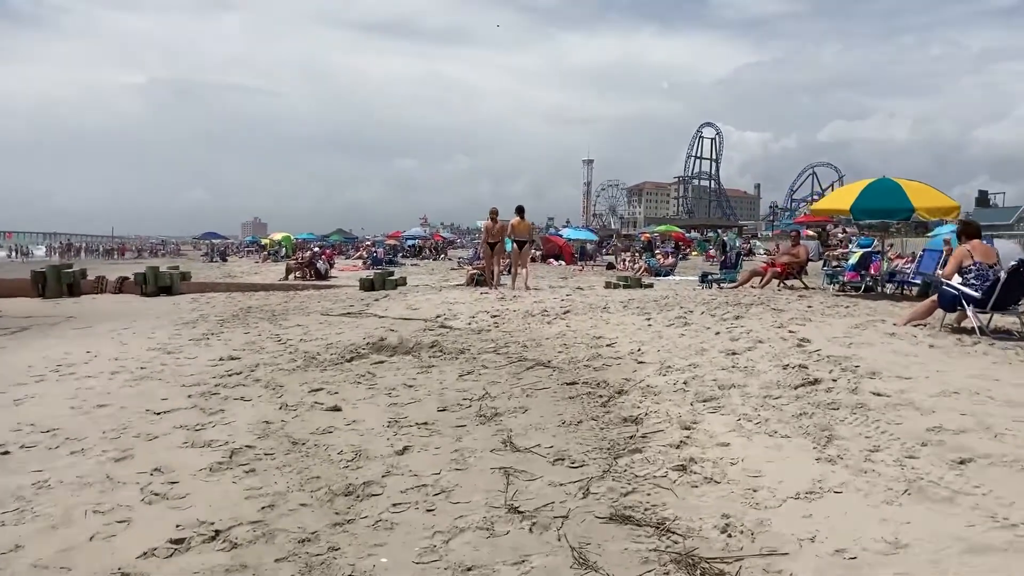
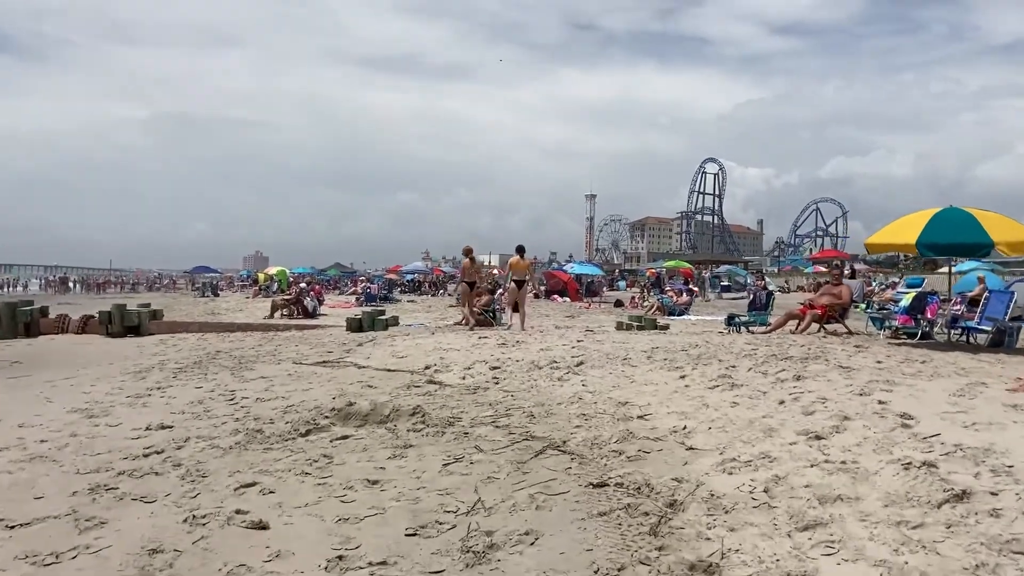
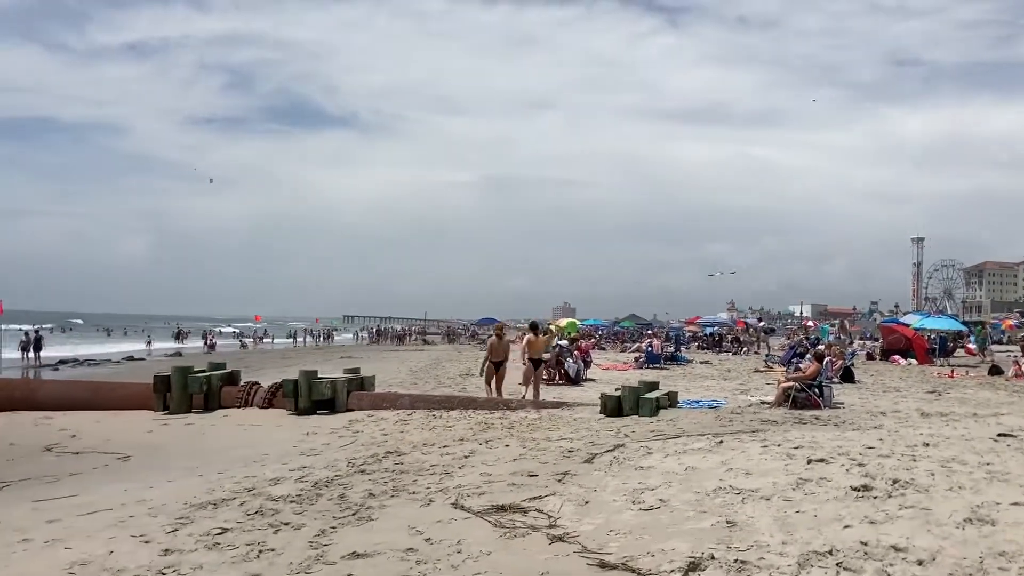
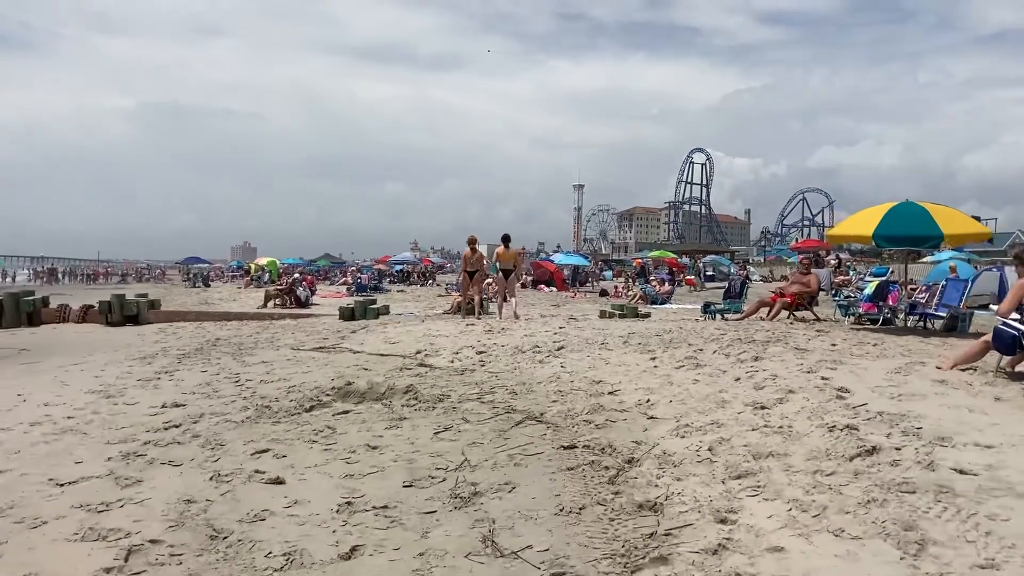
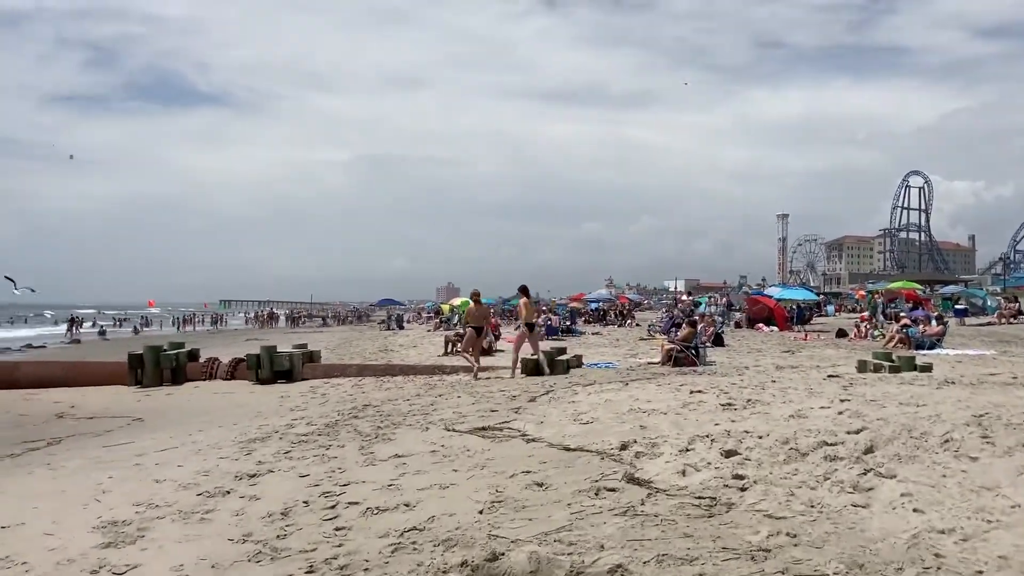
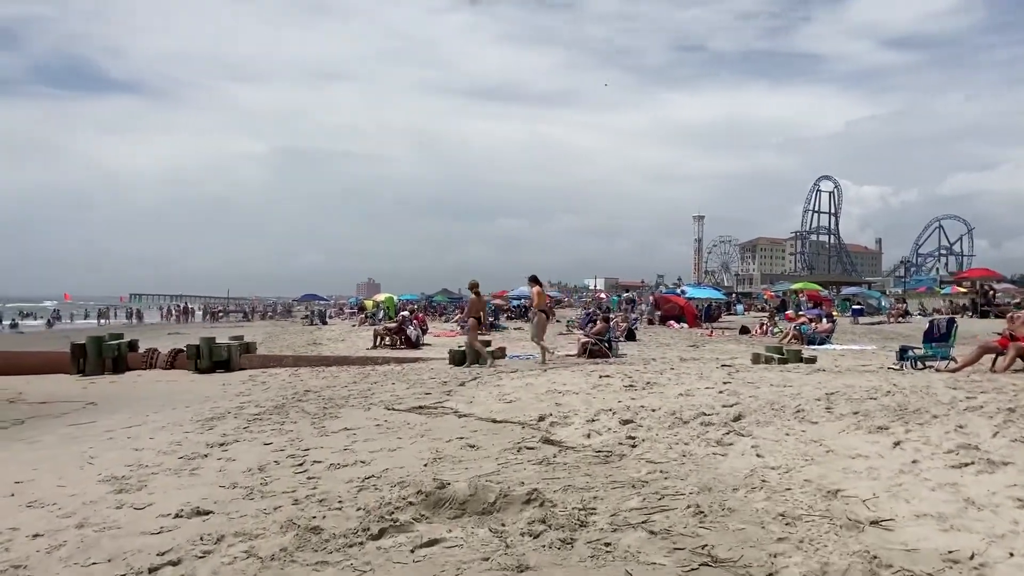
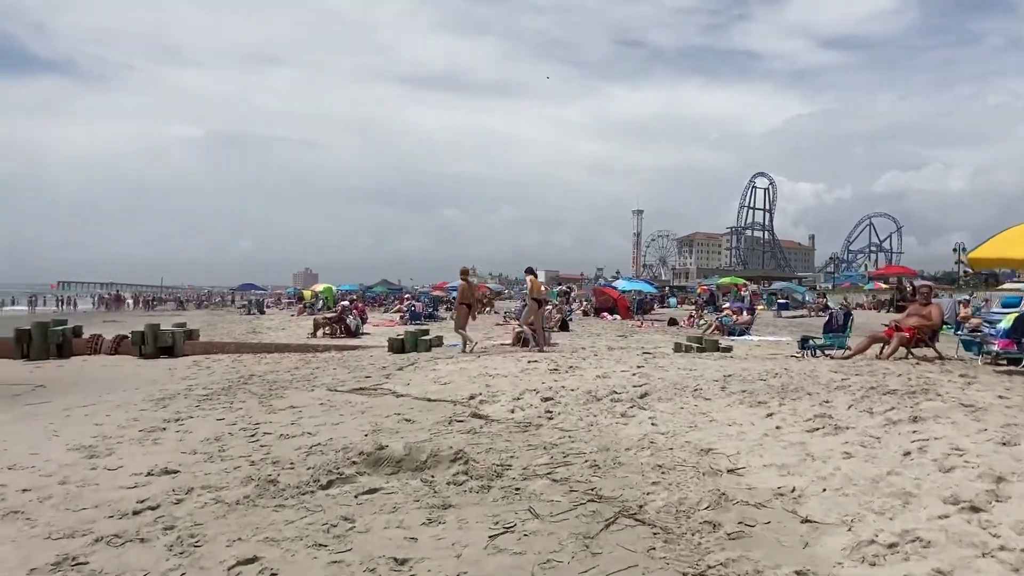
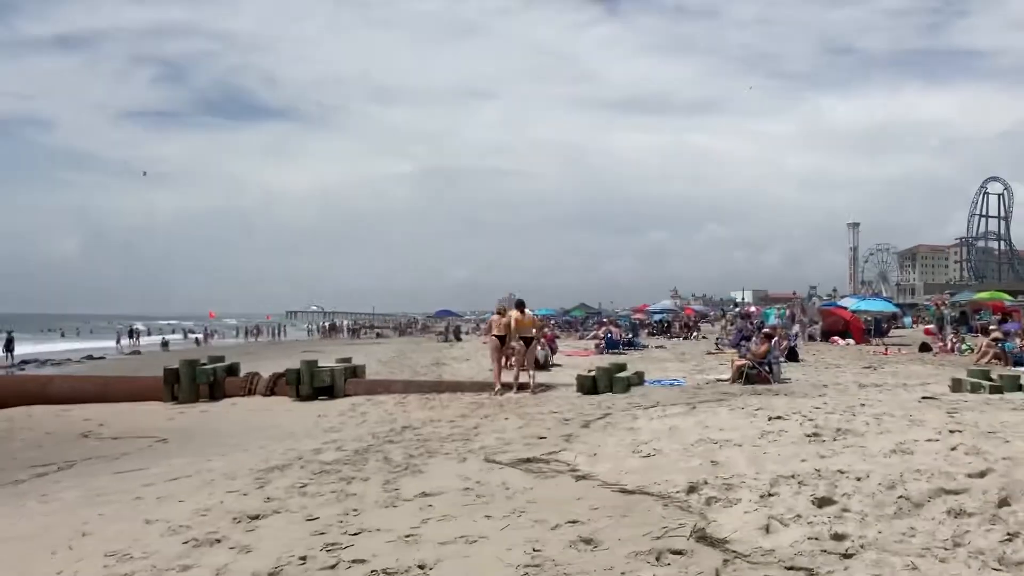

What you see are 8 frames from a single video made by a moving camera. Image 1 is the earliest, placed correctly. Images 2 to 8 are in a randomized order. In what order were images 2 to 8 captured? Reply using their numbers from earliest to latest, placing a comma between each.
4, 2, 7, 6, 5, 8, 3
